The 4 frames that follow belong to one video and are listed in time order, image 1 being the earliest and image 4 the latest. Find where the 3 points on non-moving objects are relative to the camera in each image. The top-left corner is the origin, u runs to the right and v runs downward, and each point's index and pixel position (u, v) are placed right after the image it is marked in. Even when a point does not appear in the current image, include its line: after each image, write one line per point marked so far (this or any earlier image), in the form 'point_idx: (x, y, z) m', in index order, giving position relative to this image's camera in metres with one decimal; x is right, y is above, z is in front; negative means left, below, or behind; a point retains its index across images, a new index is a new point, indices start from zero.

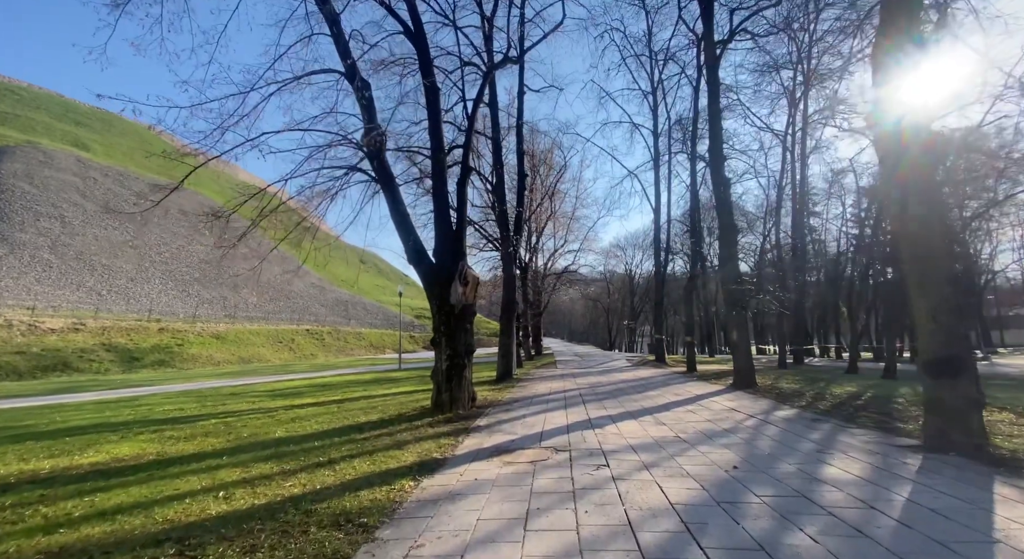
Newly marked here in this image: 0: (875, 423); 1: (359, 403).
0: (+5.6, -2.2, +7.4) m
1: (-3.4, -2.7, +10.6) m
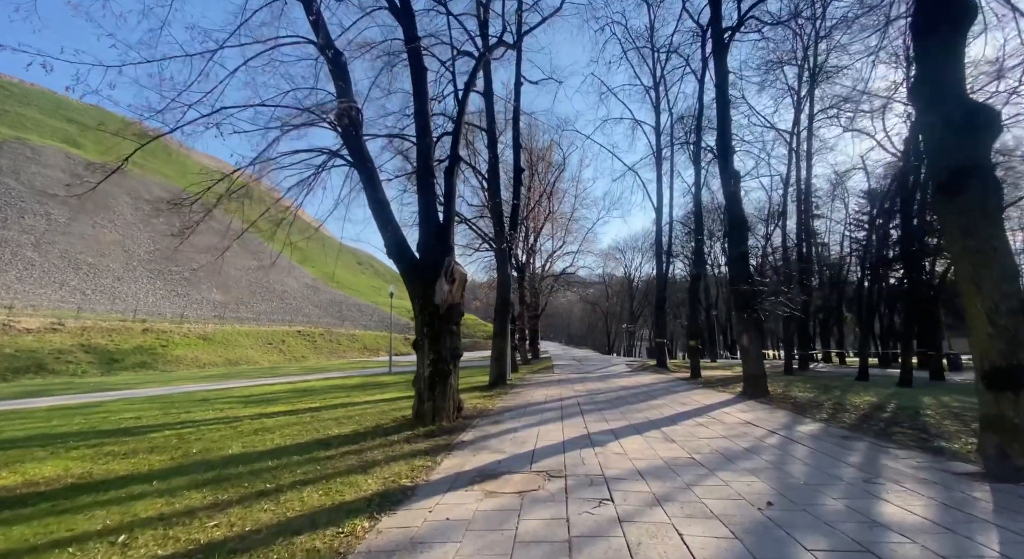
0: (+5.4, -2.2, +6.5) m
1: (-3.6, -2.7, +9.7) m
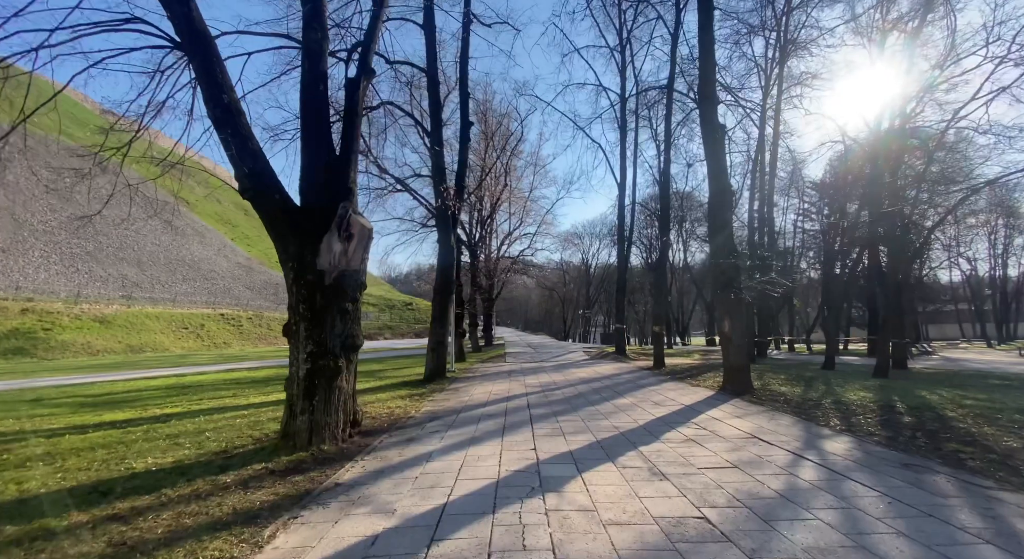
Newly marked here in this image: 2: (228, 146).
0: (+4.6, -1.8, +4.5) m
1: (-4.7, -2.1, +7.0) m
2: (-3.1, +1.5, +5.3) m
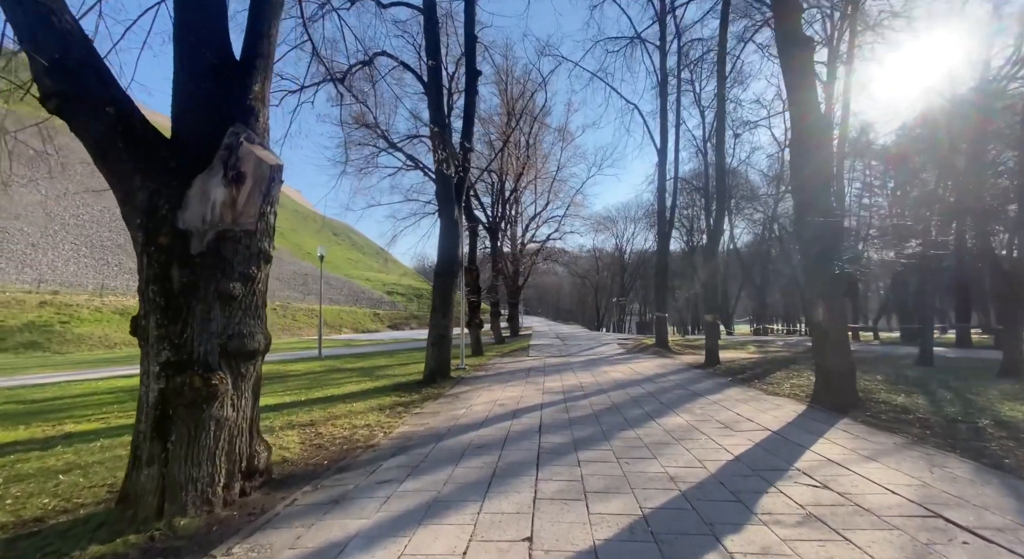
0: (+4.4, -1.5, +1.9) m
1: (-4.6, -1.8, +5.0) m
2: (-3.3, +1.7, +3.1) m
